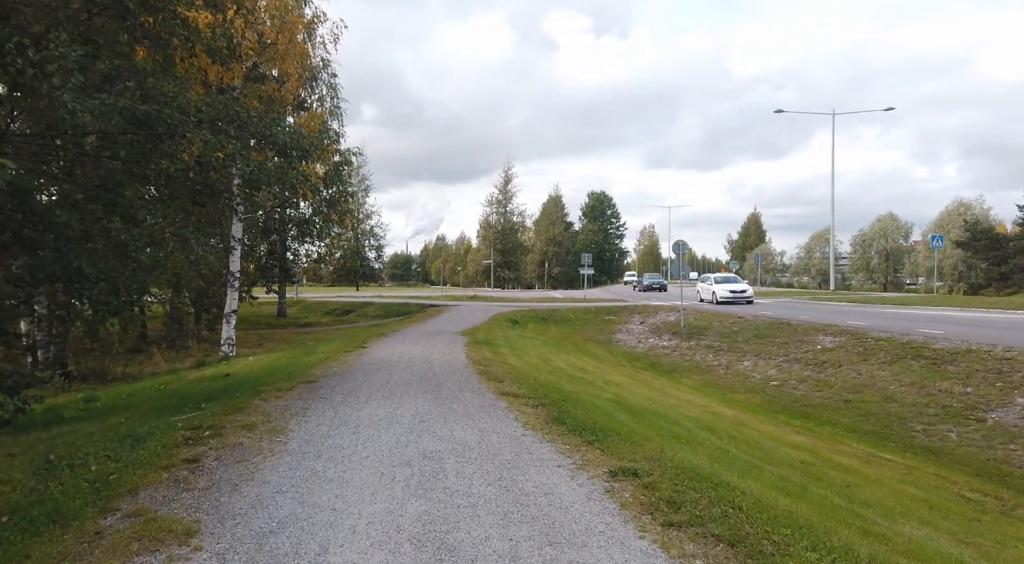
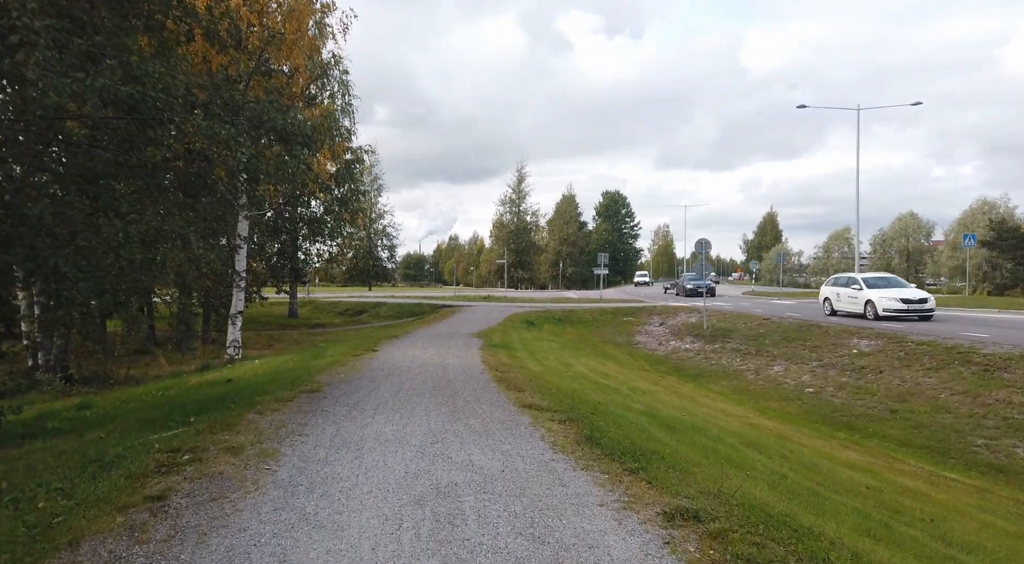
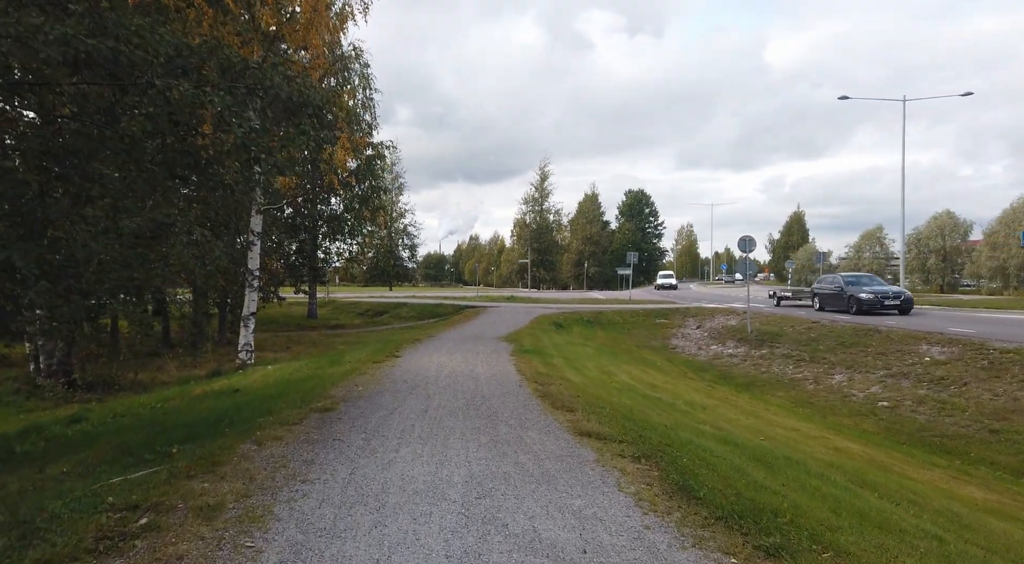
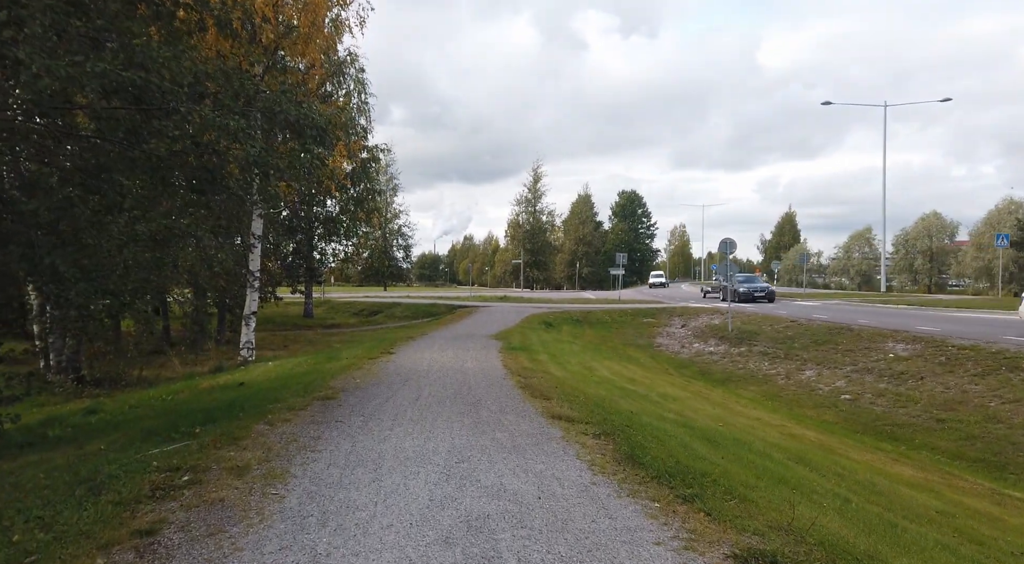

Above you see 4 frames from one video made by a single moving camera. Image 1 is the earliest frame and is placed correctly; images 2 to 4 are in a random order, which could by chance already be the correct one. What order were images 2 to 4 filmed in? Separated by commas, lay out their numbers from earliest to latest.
2, 4, 3
